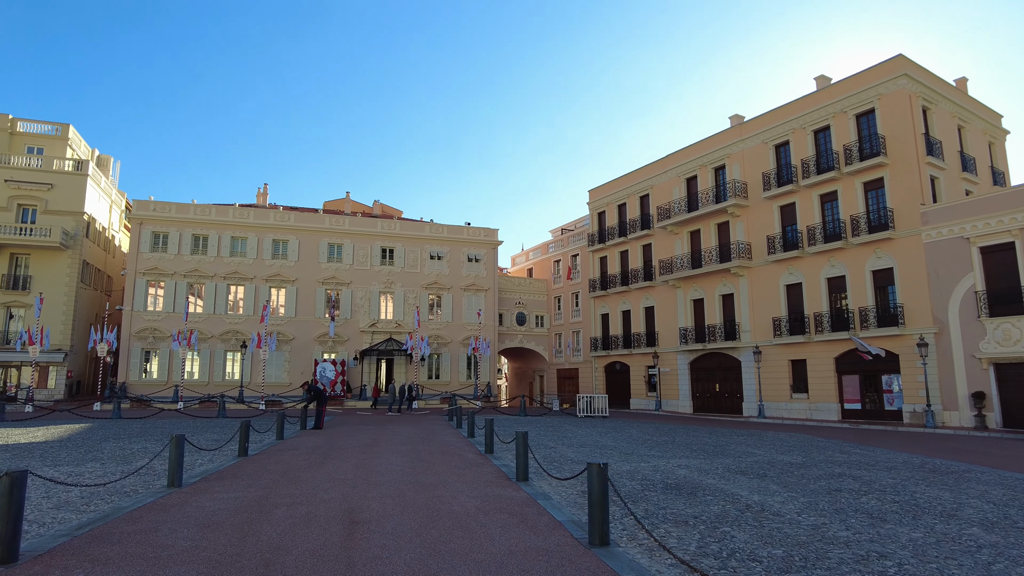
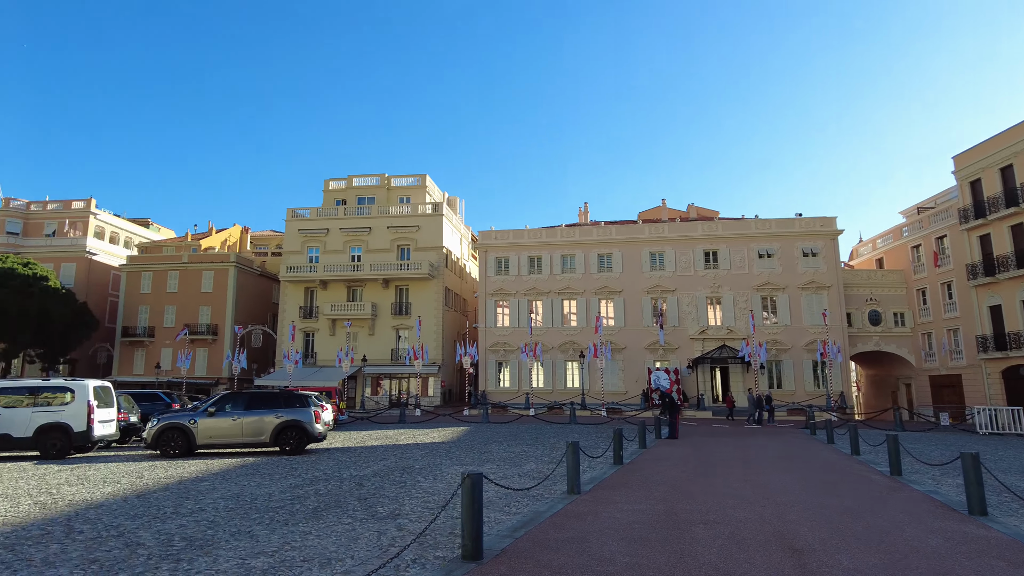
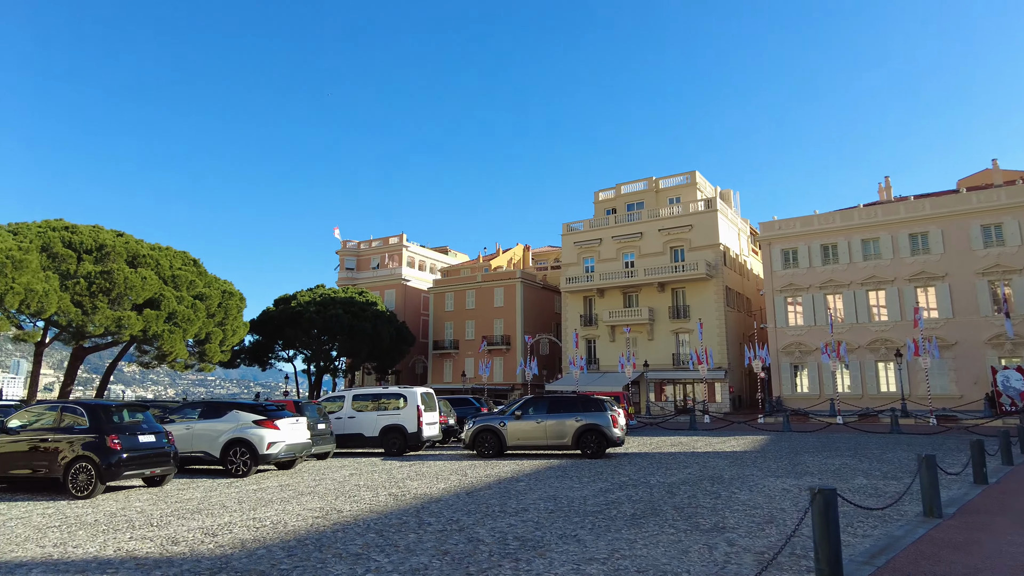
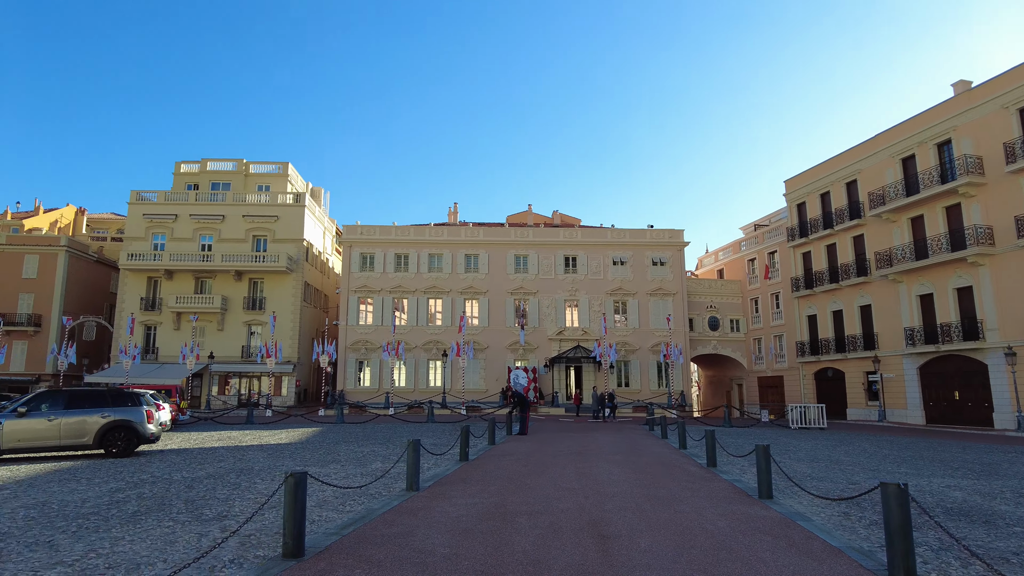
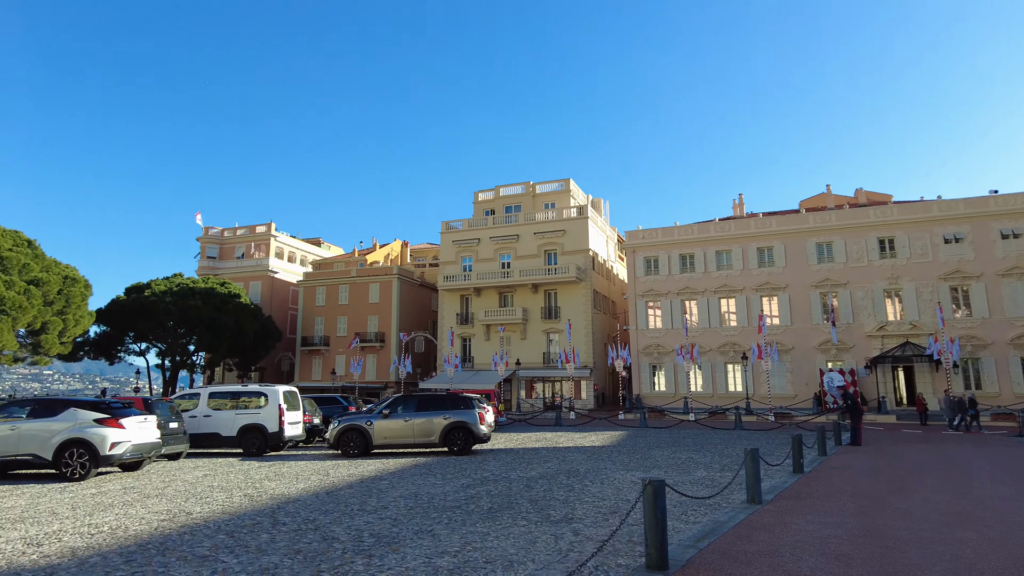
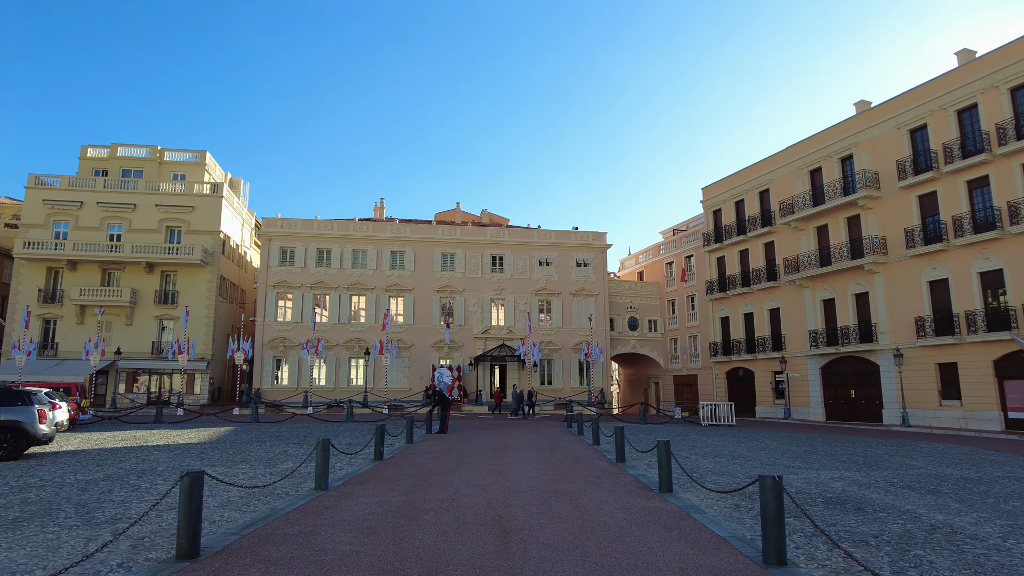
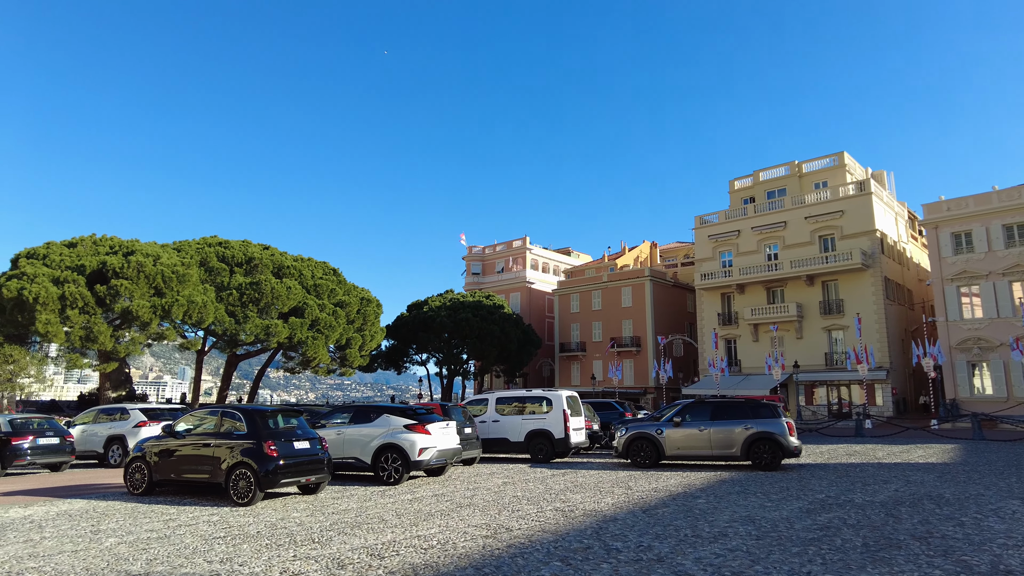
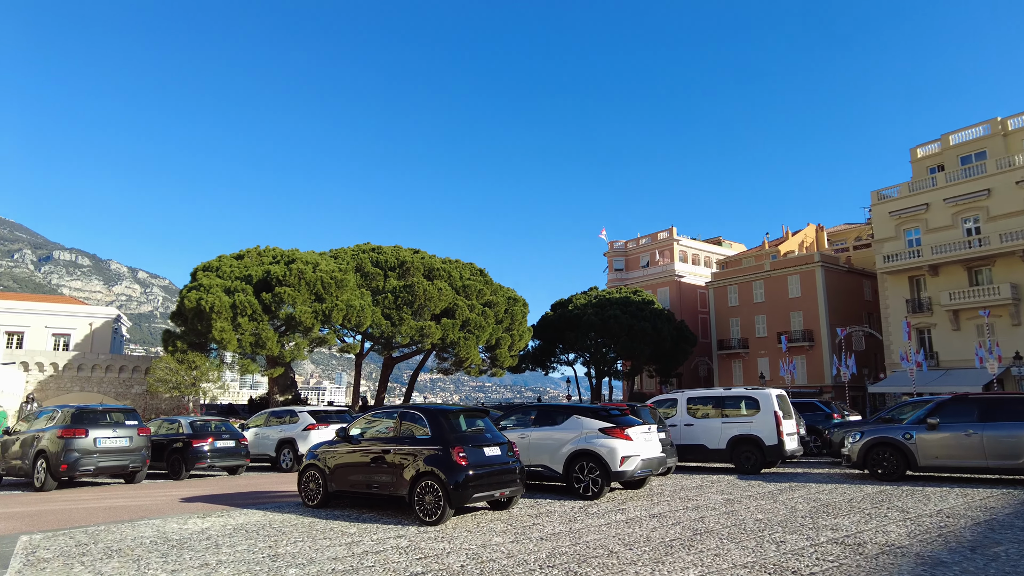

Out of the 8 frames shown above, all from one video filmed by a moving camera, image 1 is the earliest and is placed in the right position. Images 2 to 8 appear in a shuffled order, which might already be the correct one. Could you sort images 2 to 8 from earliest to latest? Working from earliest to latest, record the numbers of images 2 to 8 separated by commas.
6, 4, 2, 5, 3, 7, 8
